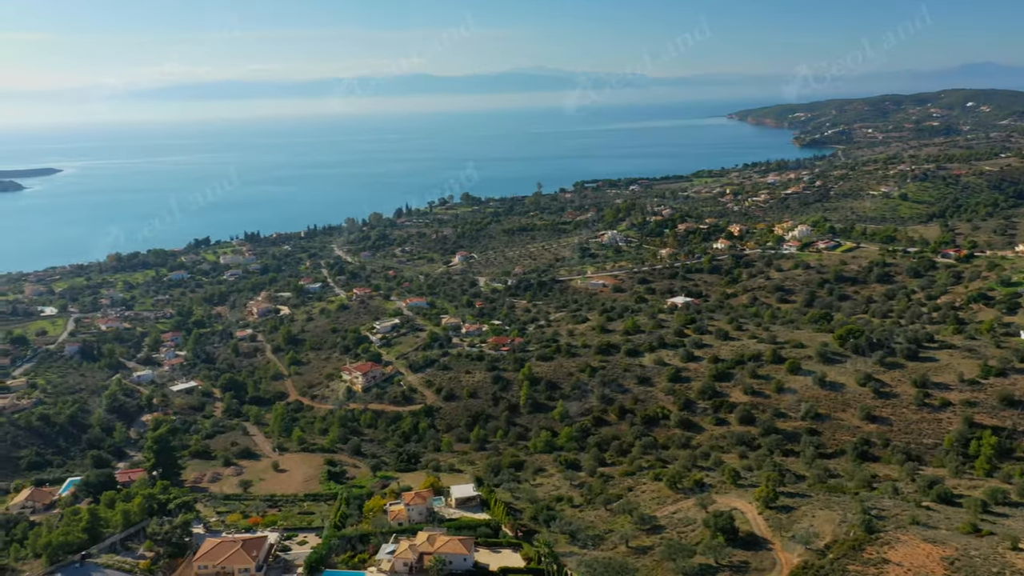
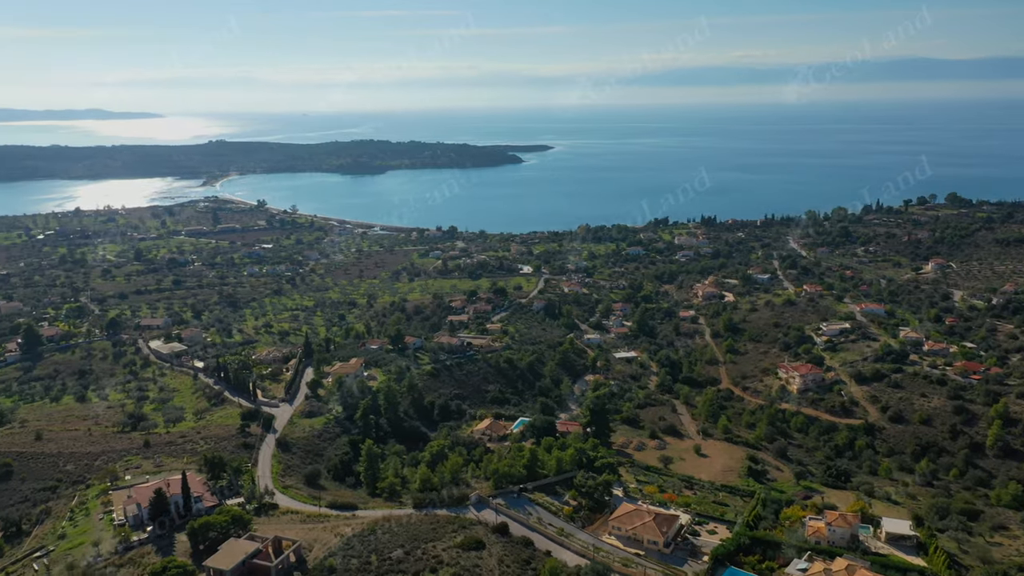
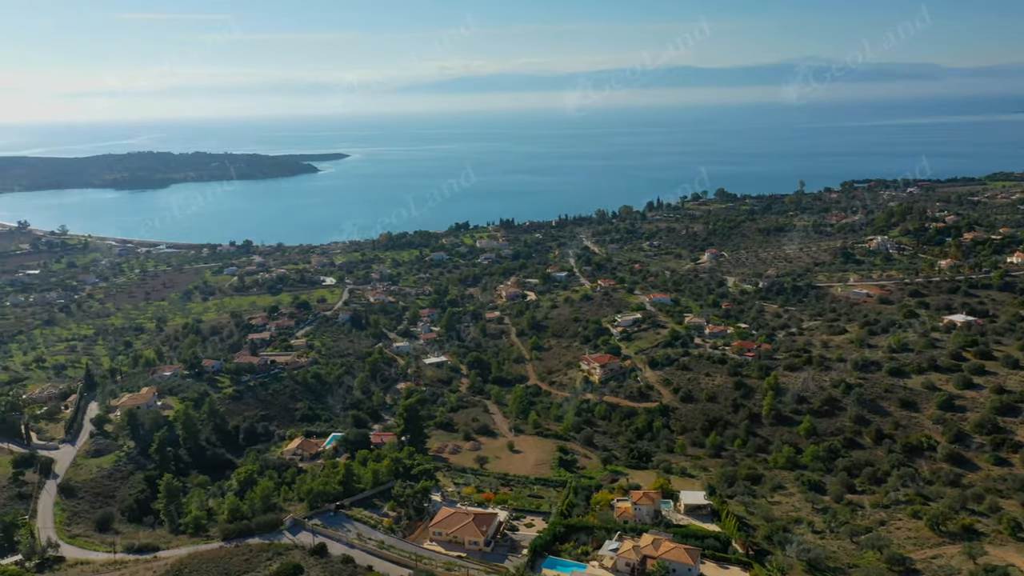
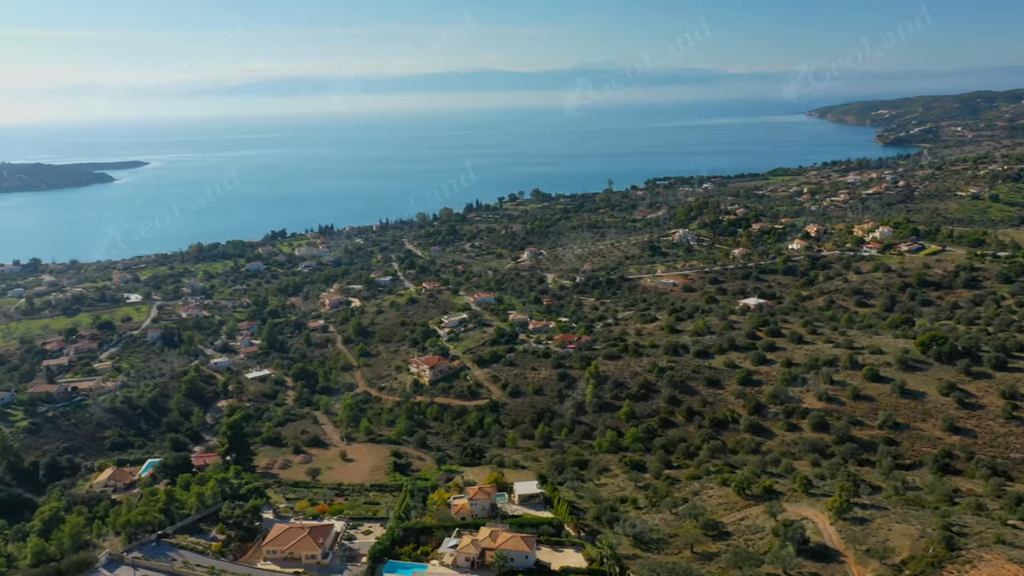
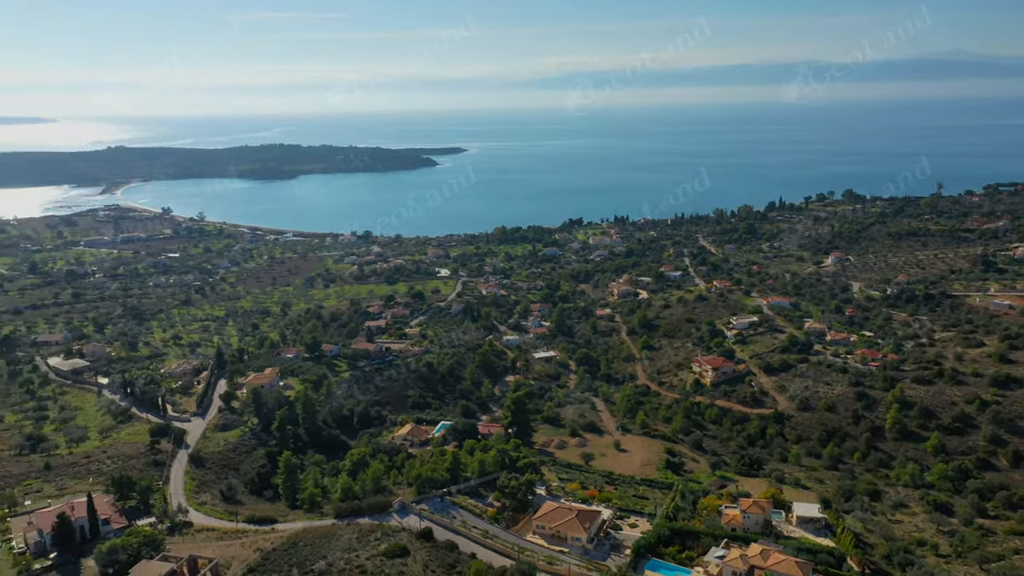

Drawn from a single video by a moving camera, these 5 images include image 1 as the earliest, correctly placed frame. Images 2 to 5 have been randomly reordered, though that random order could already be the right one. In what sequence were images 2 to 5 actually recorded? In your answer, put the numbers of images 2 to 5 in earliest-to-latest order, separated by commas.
4, 3, 5, 2
